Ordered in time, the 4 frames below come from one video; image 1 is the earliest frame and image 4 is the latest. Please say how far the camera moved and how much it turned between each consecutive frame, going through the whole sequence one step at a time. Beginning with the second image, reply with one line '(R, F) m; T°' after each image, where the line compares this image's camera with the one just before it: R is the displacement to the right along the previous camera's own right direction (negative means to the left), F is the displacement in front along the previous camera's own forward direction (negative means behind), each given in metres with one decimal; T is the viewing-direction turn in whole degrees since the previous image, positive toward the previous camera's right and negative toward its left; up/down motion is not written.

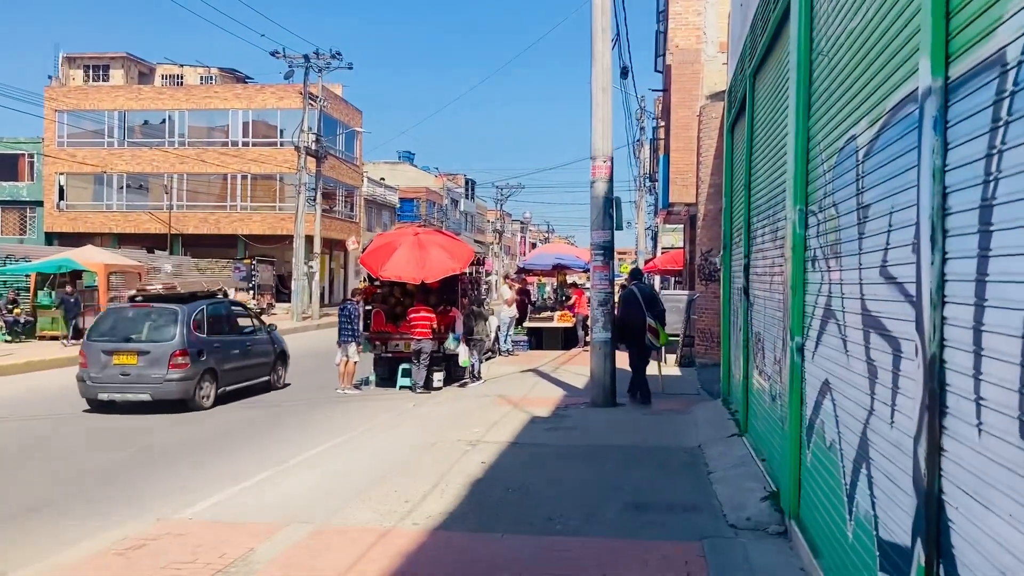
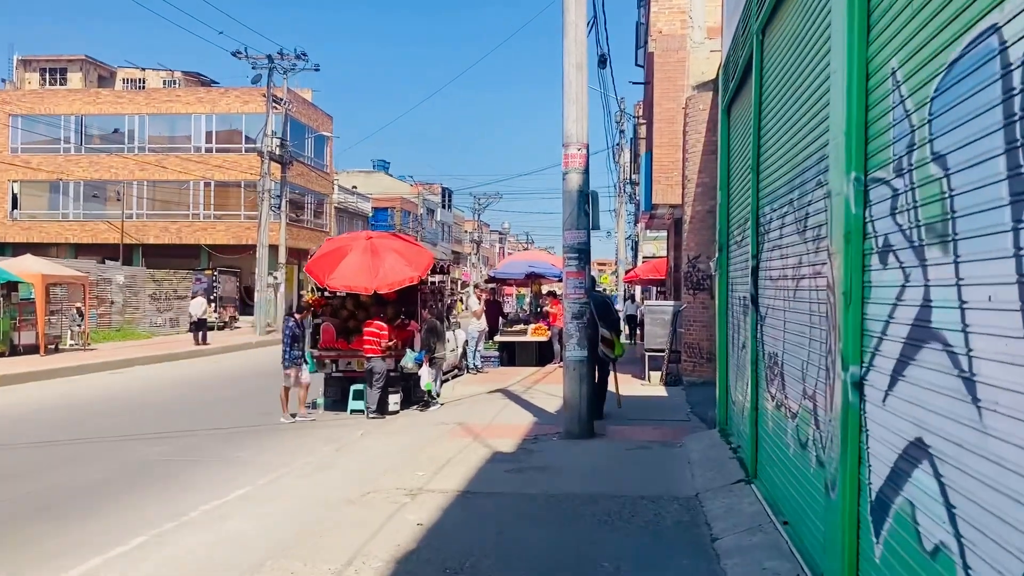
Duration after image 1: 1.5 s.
(+0.2, +1.6) m; +1°
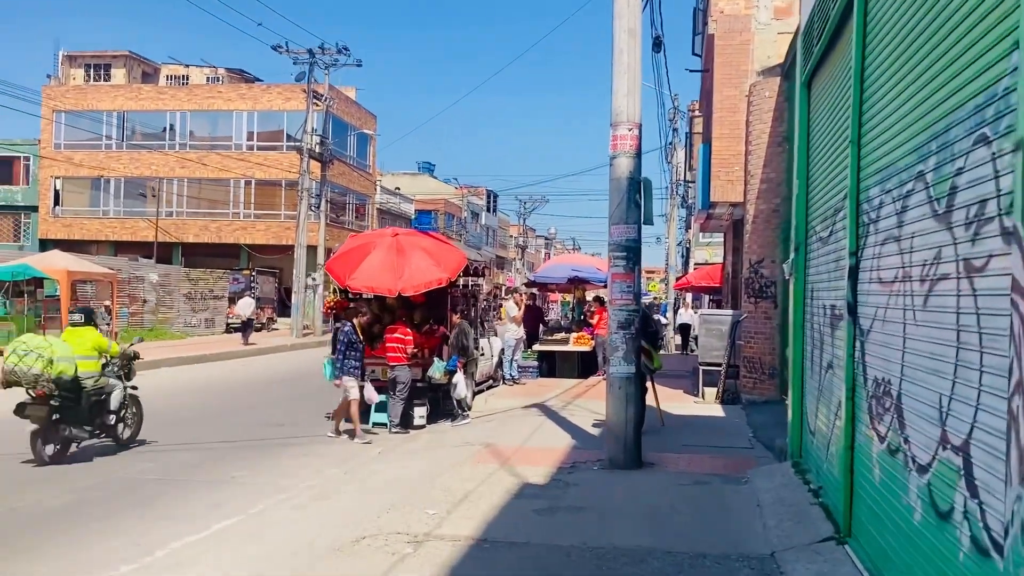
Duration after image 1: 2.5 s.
(+0.1, +1.3) m; -3°
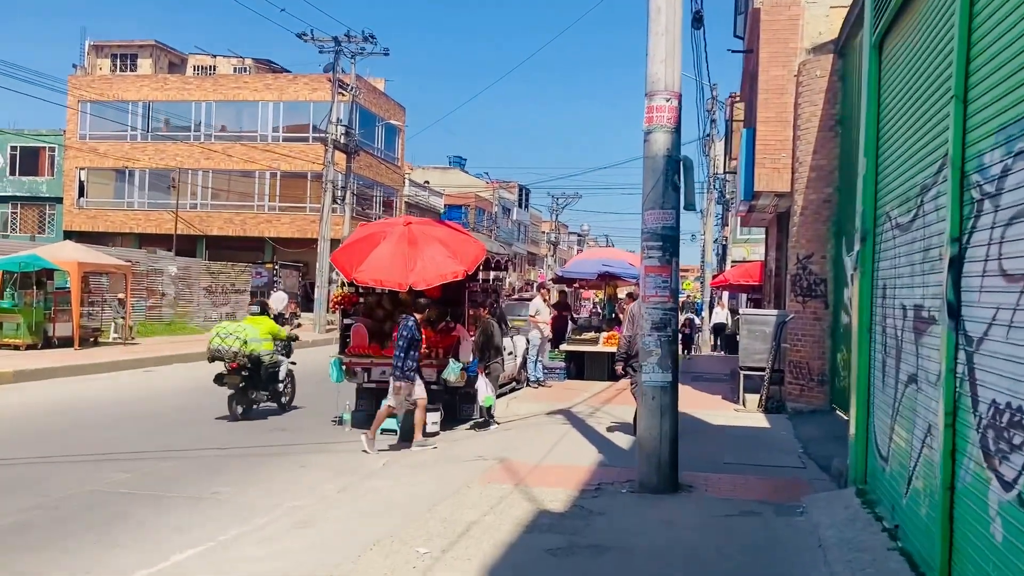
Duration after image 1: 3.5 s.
(+0.1, +1.0) m; -2°
